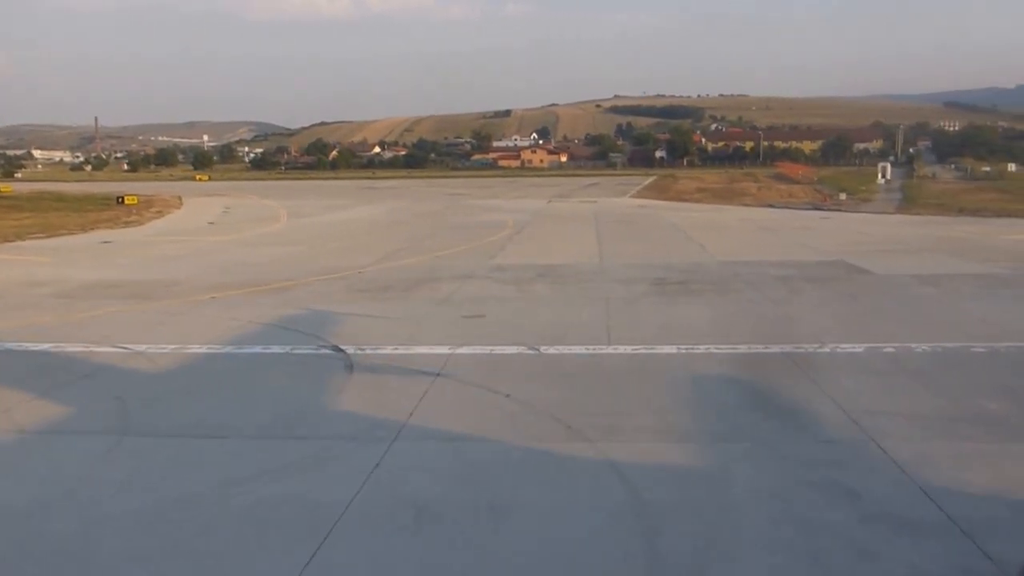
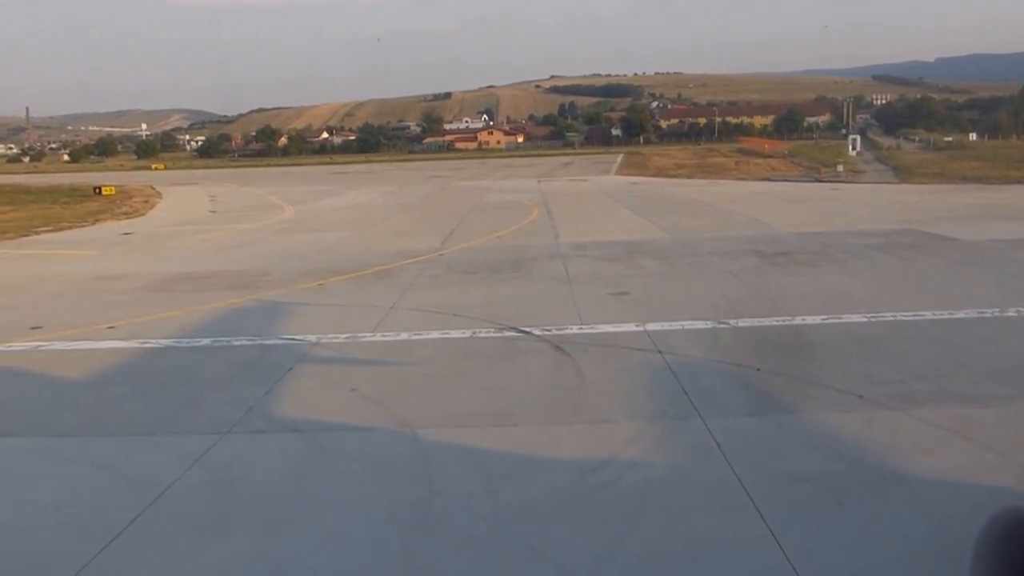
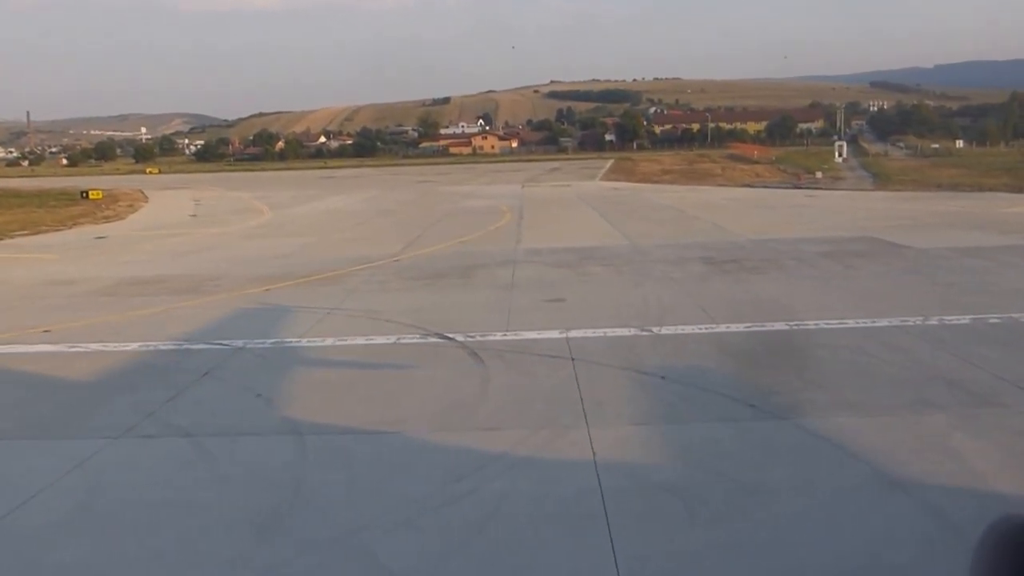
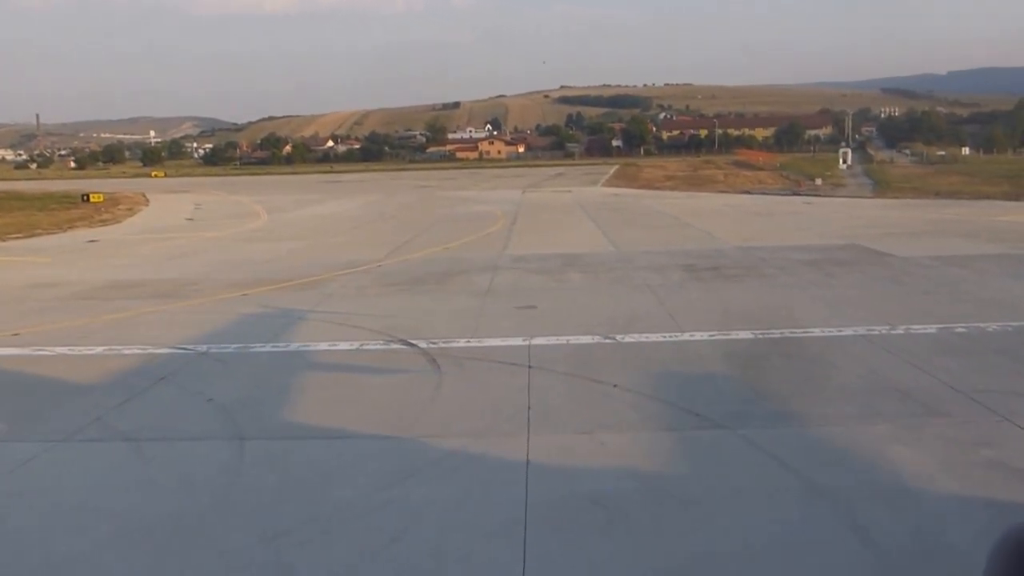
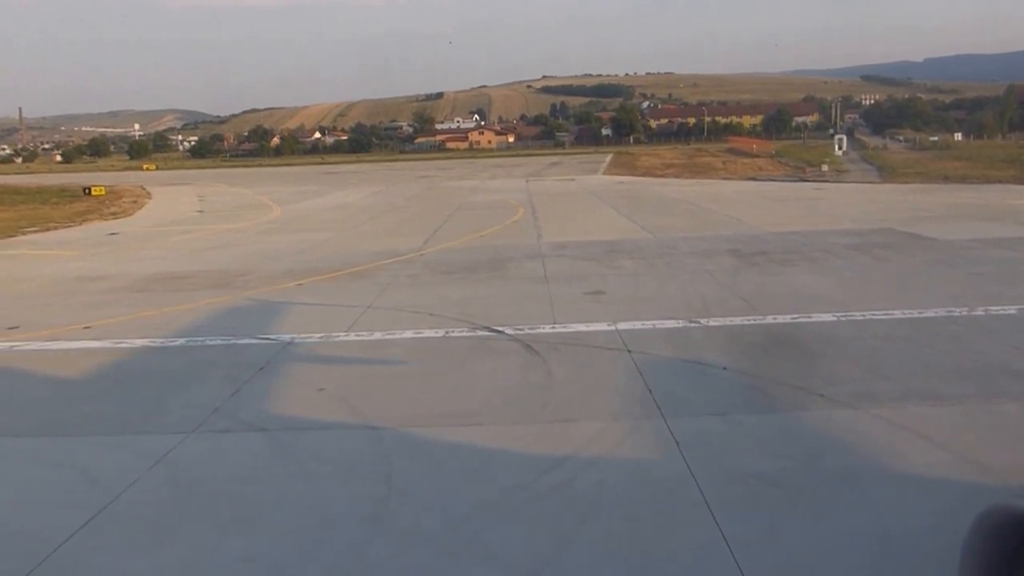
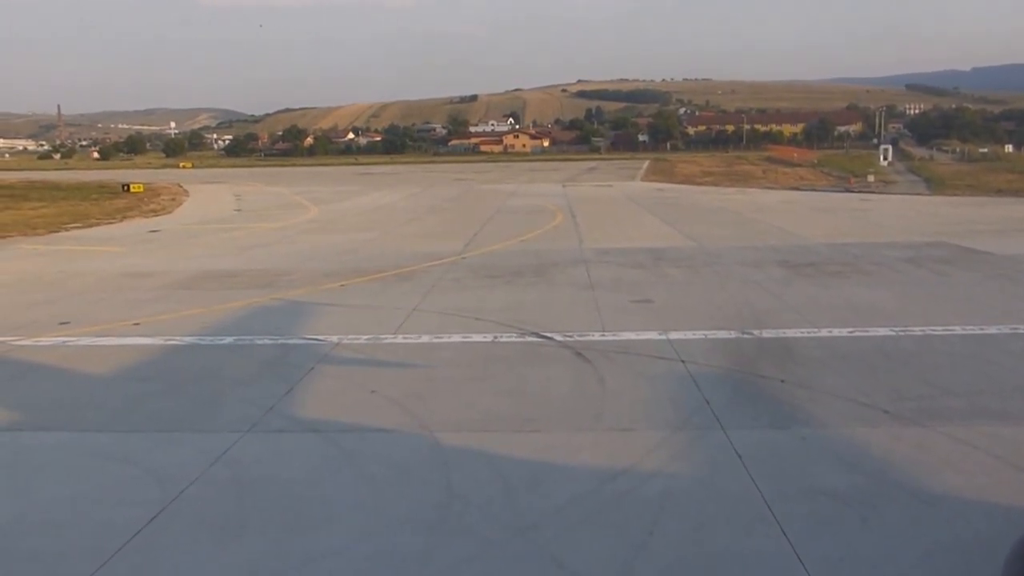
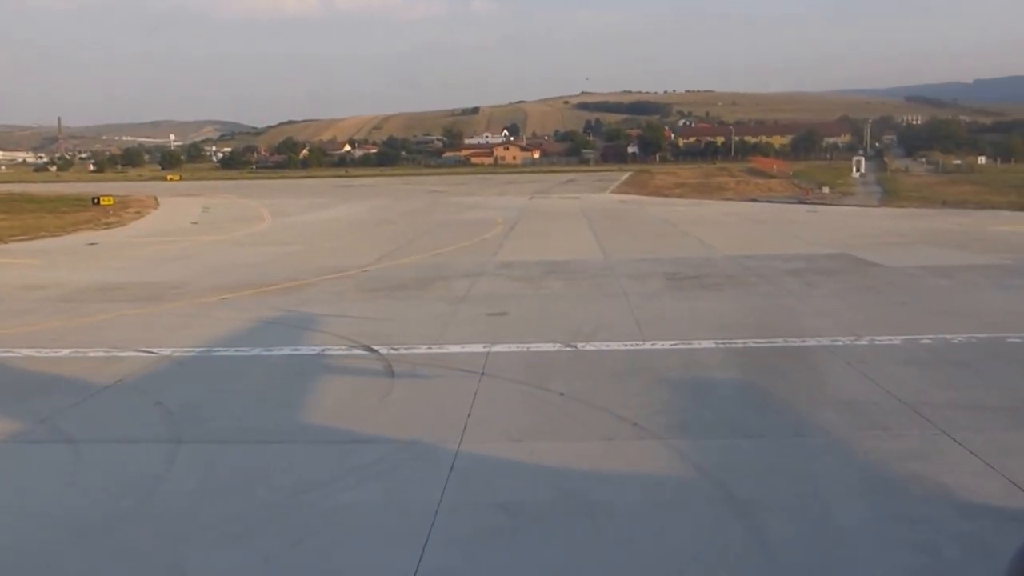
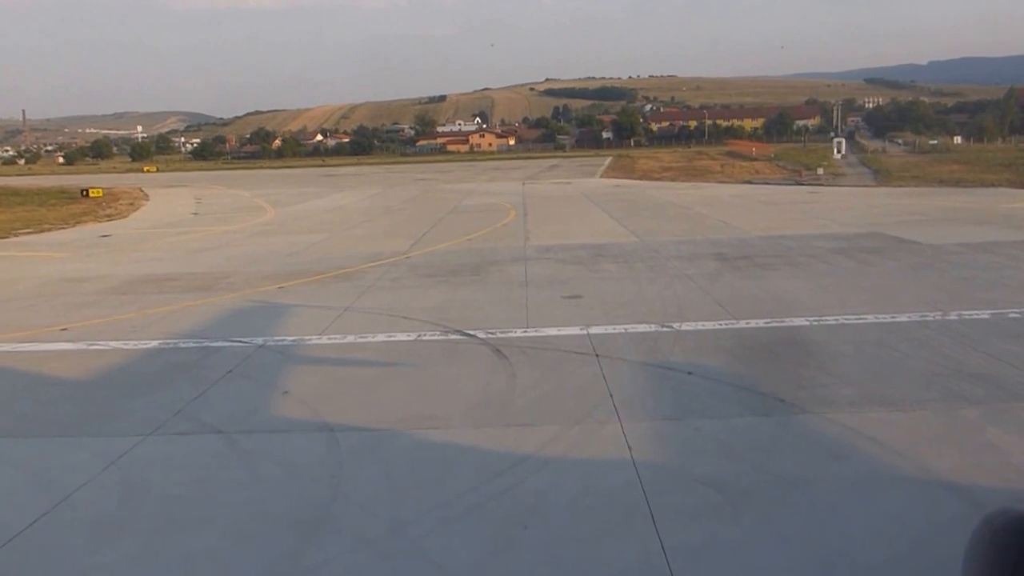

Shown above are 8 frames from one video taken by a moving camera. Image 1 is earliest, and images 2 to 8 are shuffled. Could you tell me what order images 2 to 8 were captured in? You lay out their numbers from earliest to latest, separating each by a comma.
7, 4, 3, 8, 5, 2, 6
